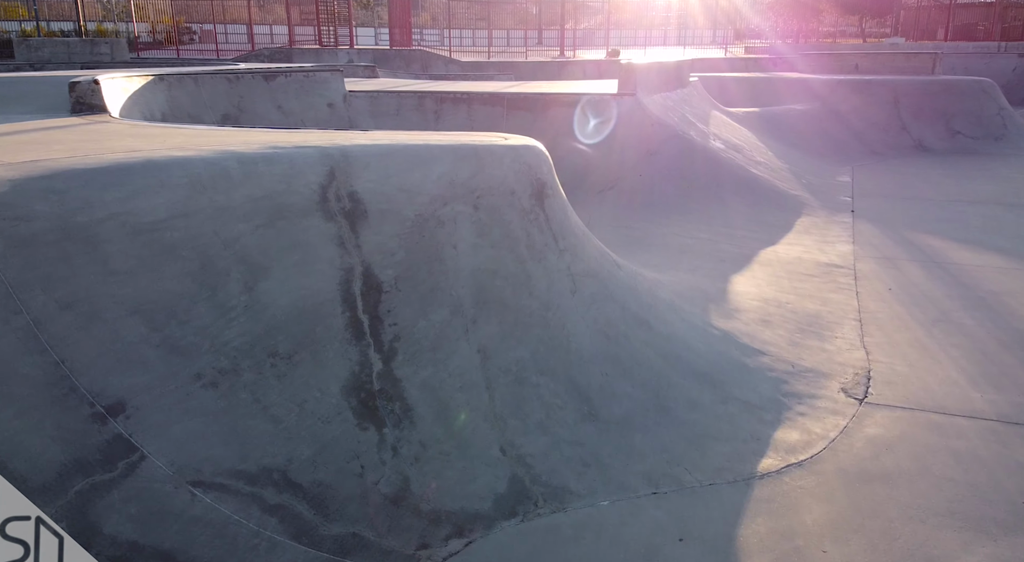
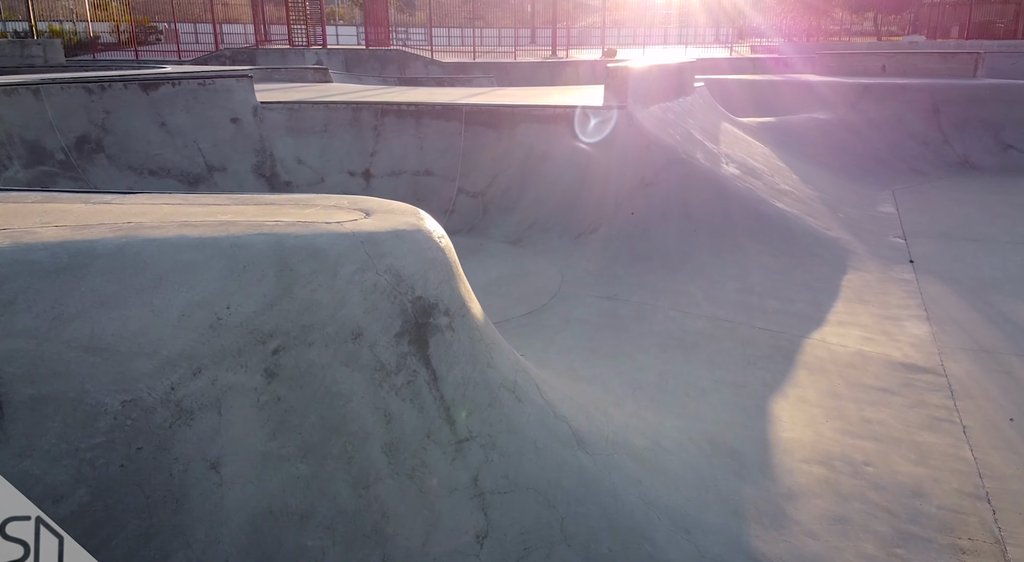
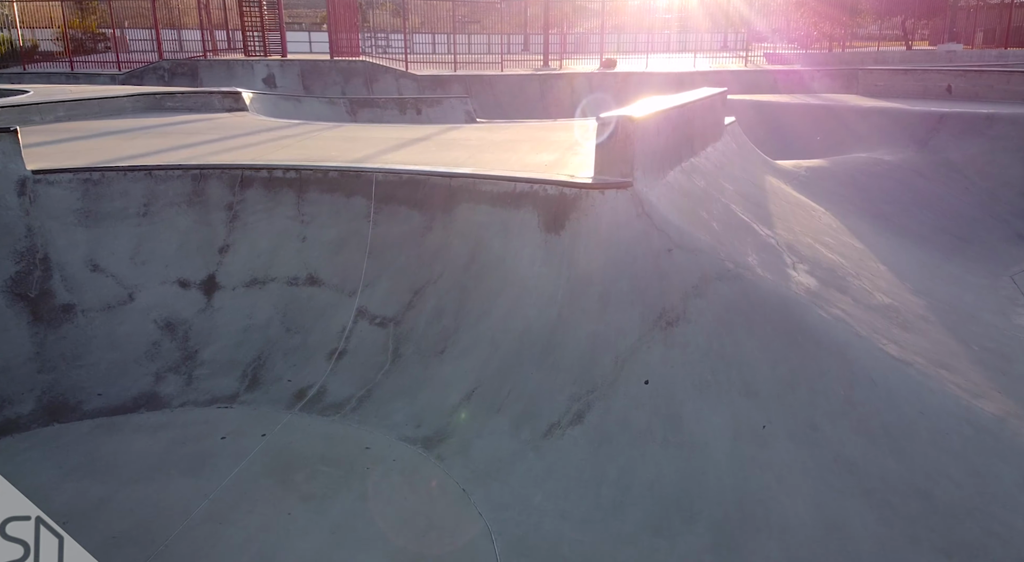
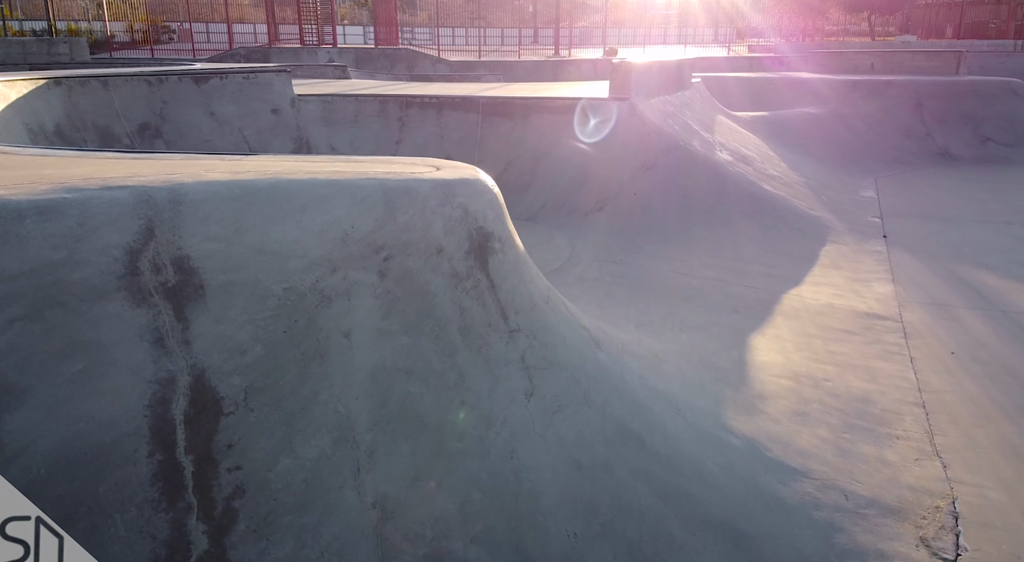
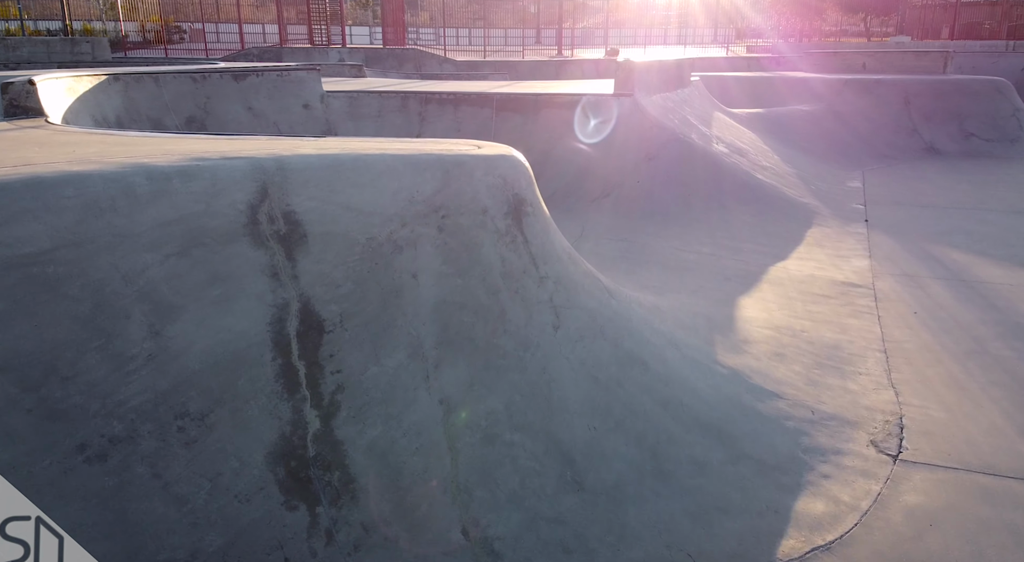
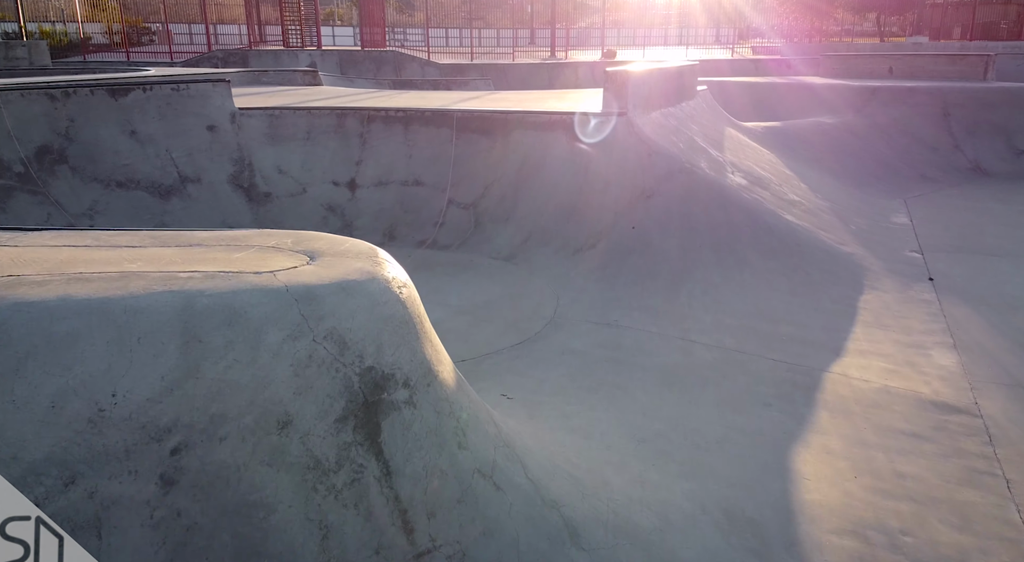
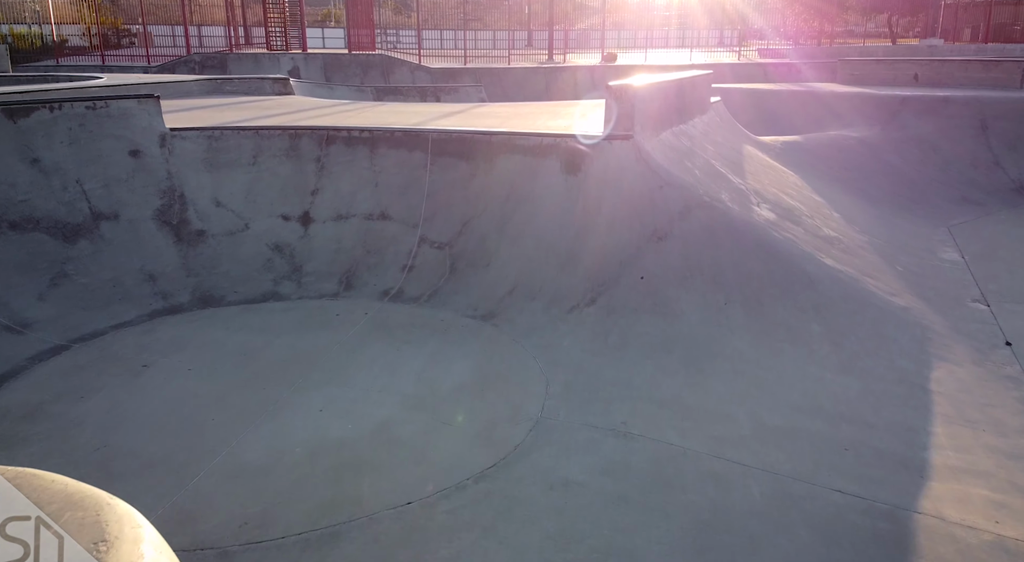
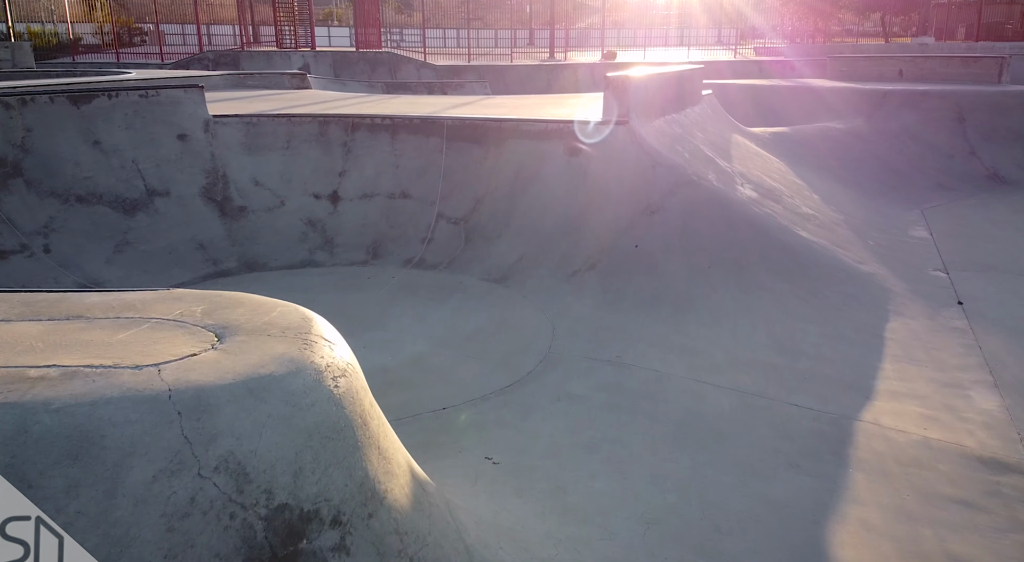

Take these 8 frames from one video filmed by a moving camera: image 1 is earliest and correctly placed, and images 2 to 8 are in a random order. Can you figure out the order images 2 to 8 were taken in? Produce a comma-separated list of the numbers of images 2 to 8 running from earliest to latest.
5, 4, 2, 6, 8, 7, 3
